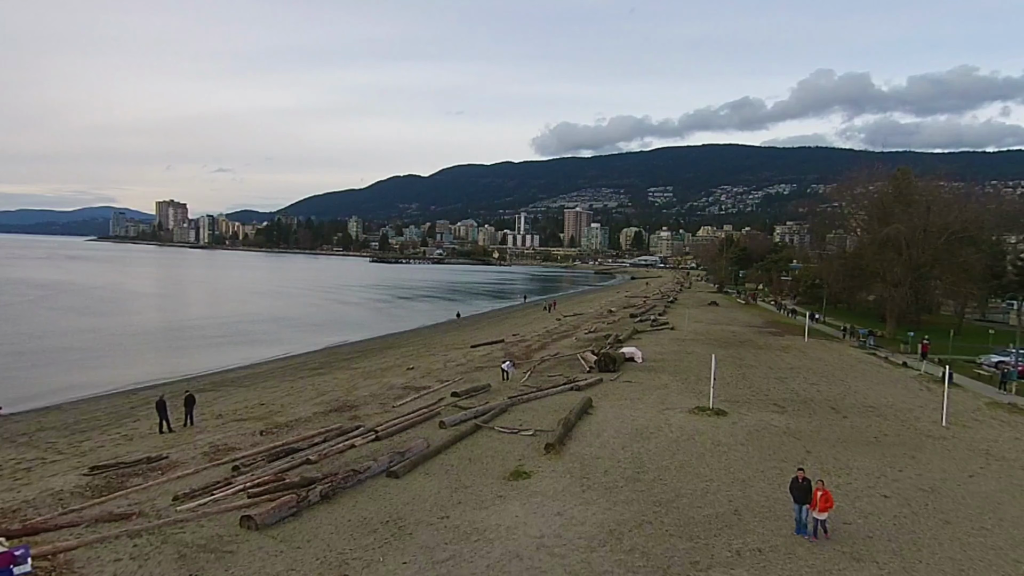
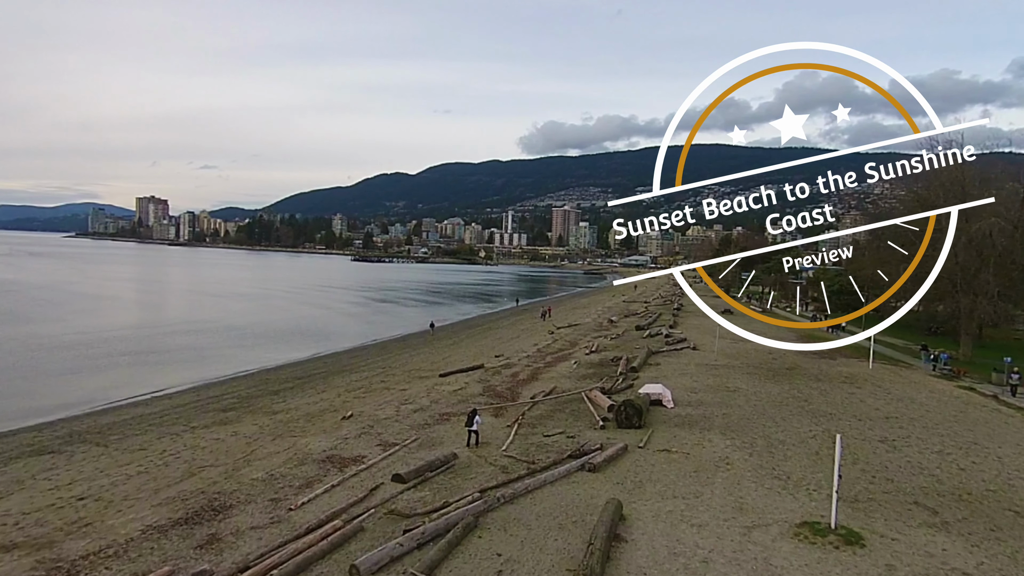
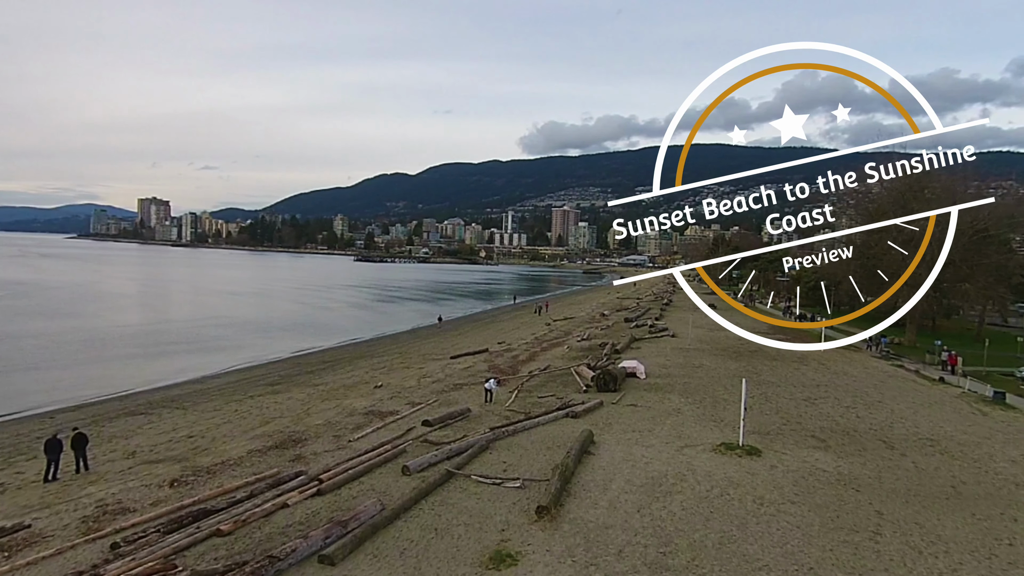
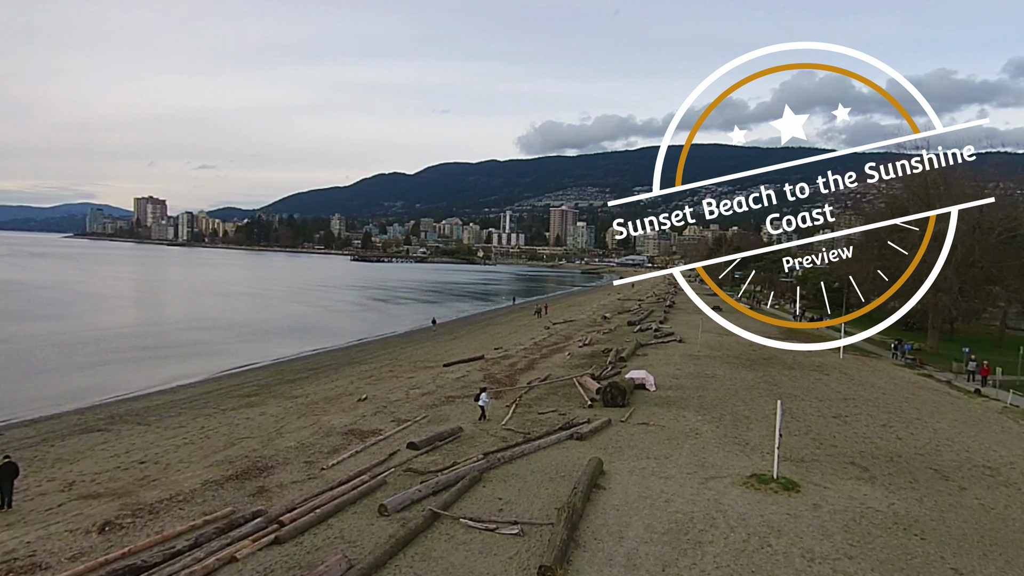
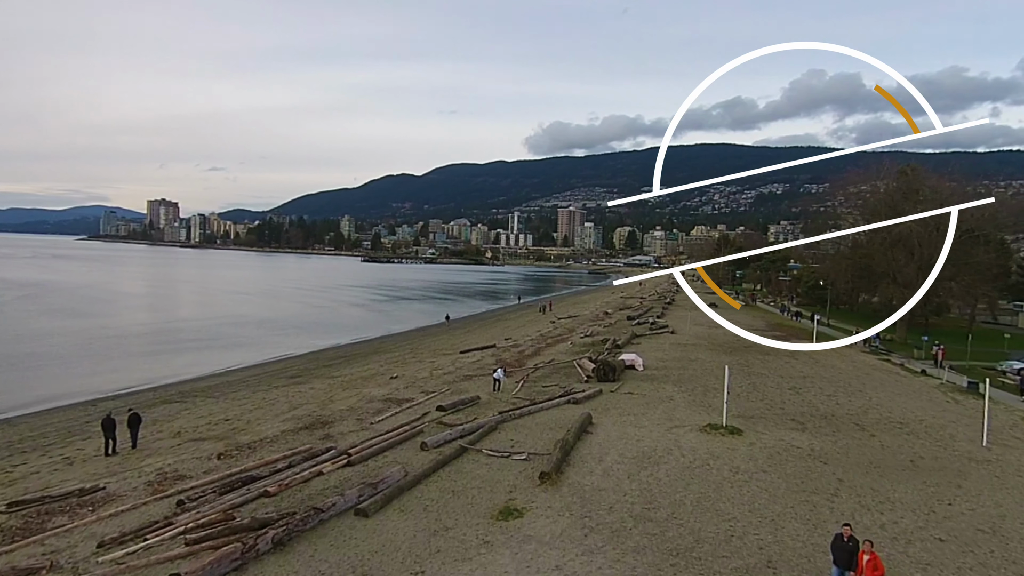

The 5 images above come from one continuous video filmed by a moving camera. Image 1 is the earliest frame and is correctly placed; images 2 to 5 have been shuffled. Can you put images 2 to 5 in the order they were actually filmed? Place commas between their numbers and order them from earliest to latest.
5, 3, 4, 2
